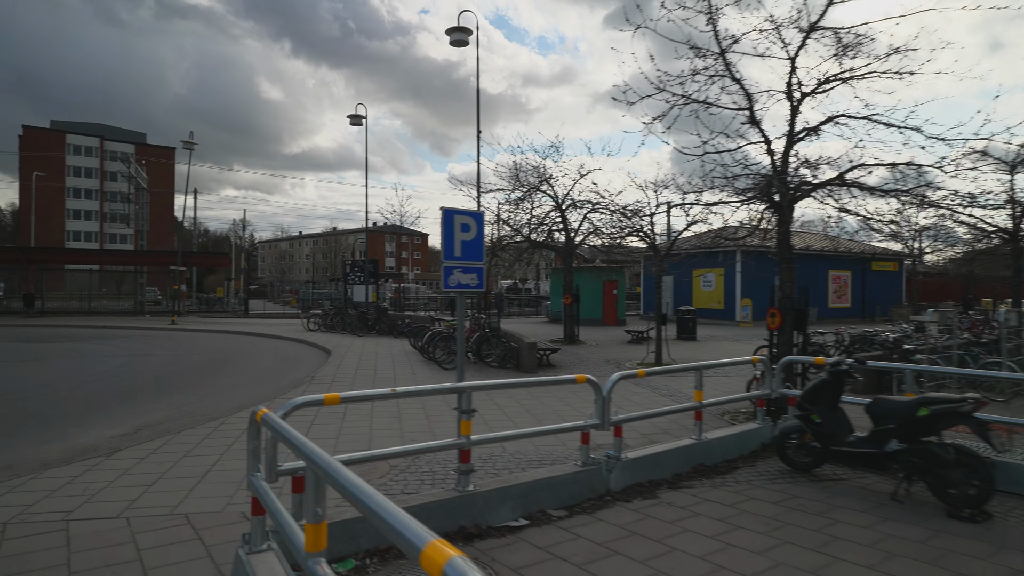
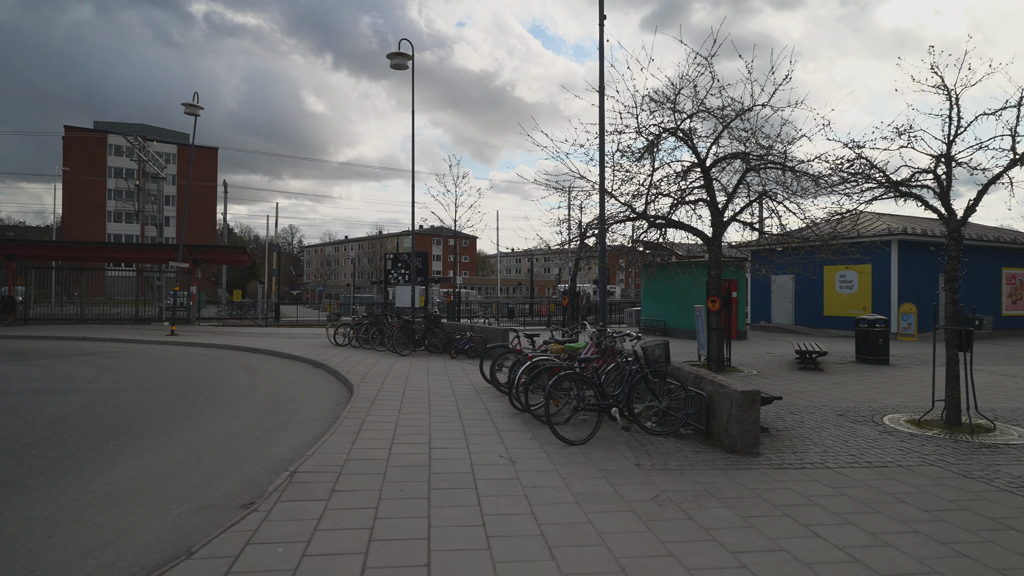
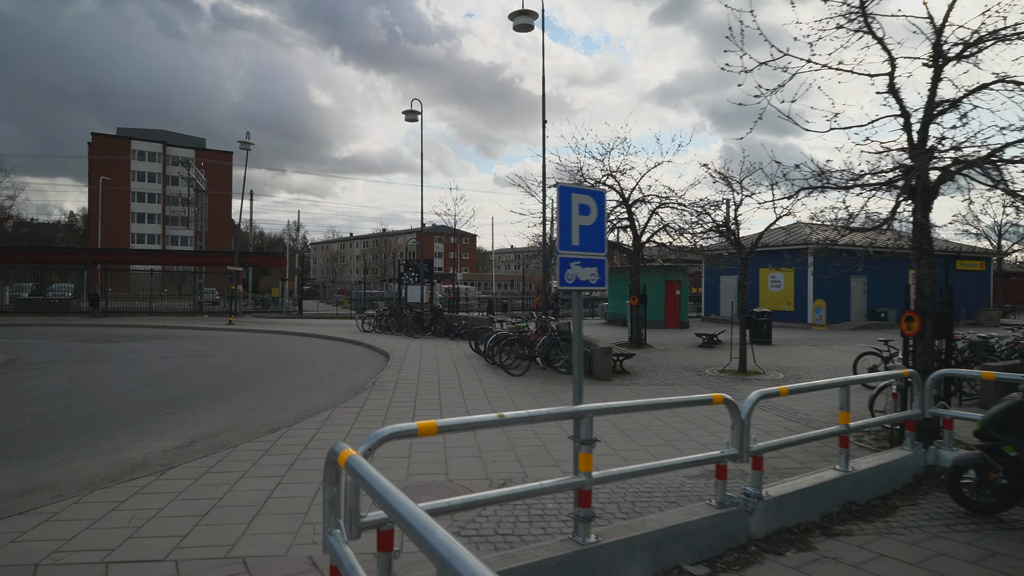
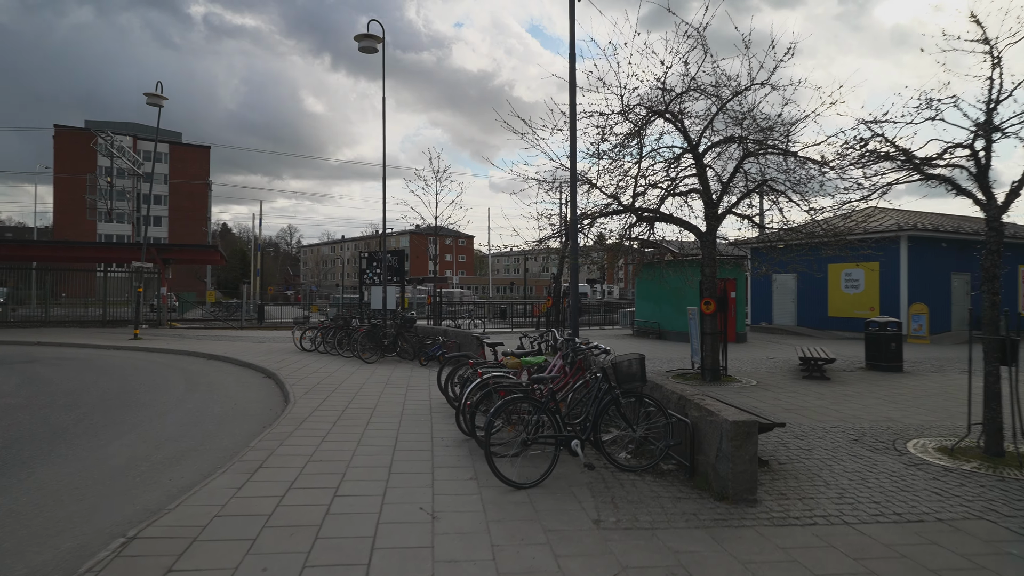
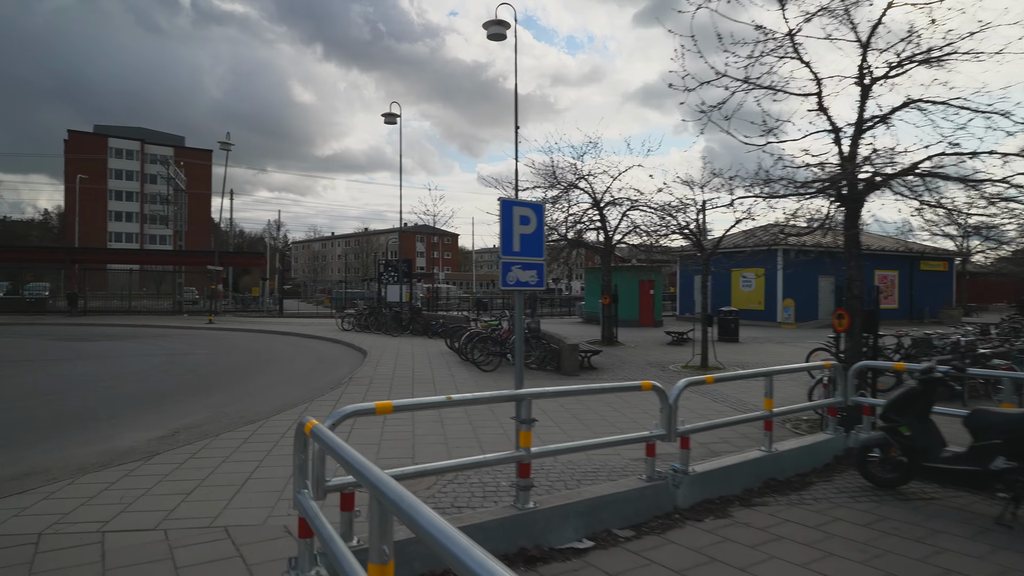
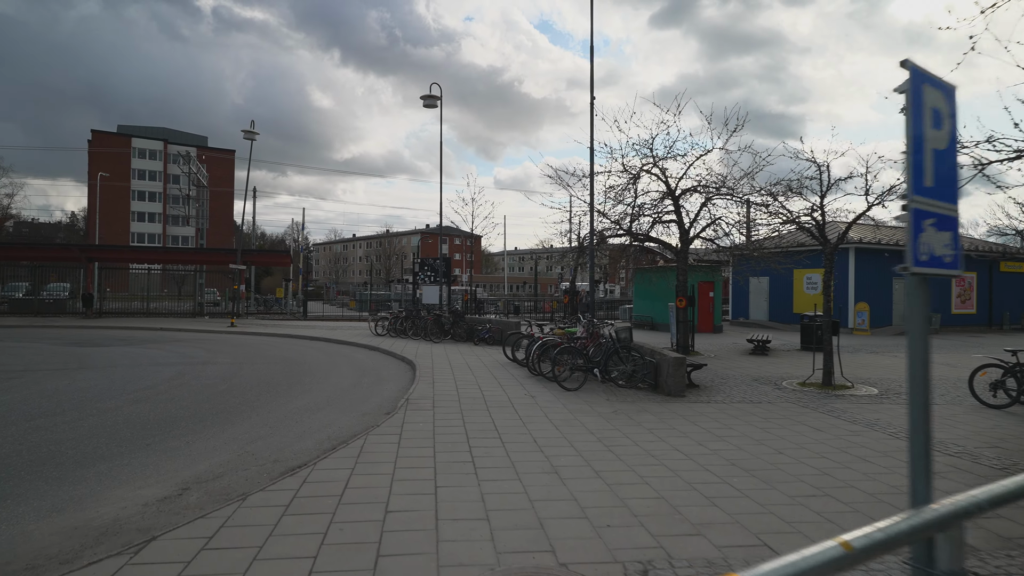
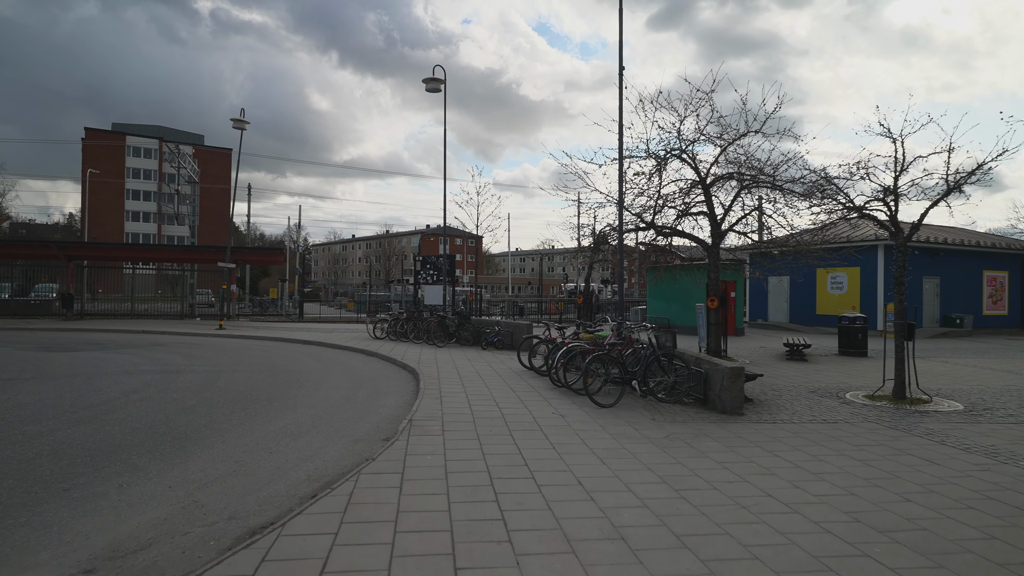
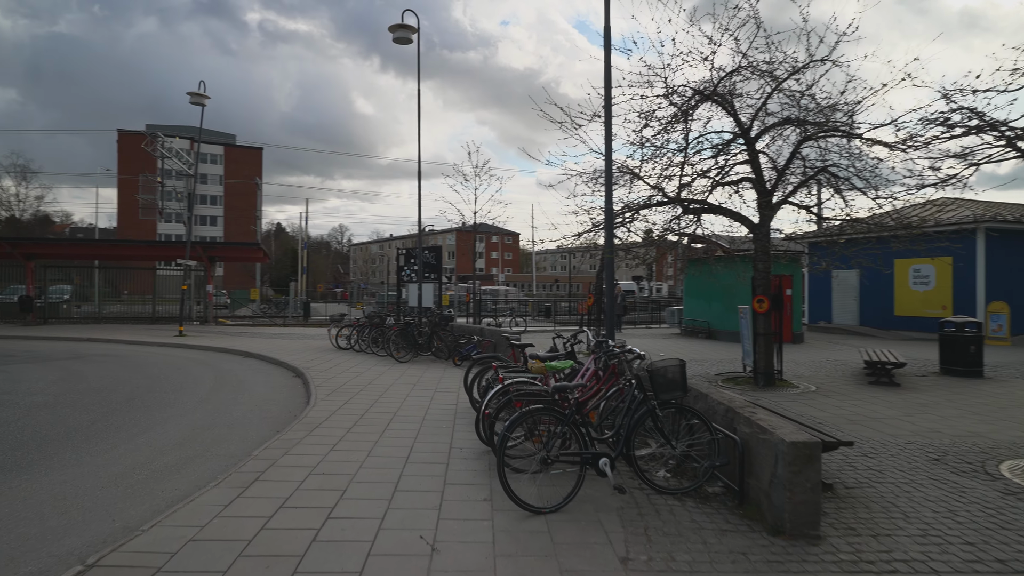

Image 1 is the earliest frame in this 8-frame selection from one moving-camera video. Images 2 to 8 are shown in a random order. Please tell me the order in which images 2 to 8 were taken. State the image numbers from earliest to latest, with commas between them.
5, 3, 6, 7, 2, 4, 8
